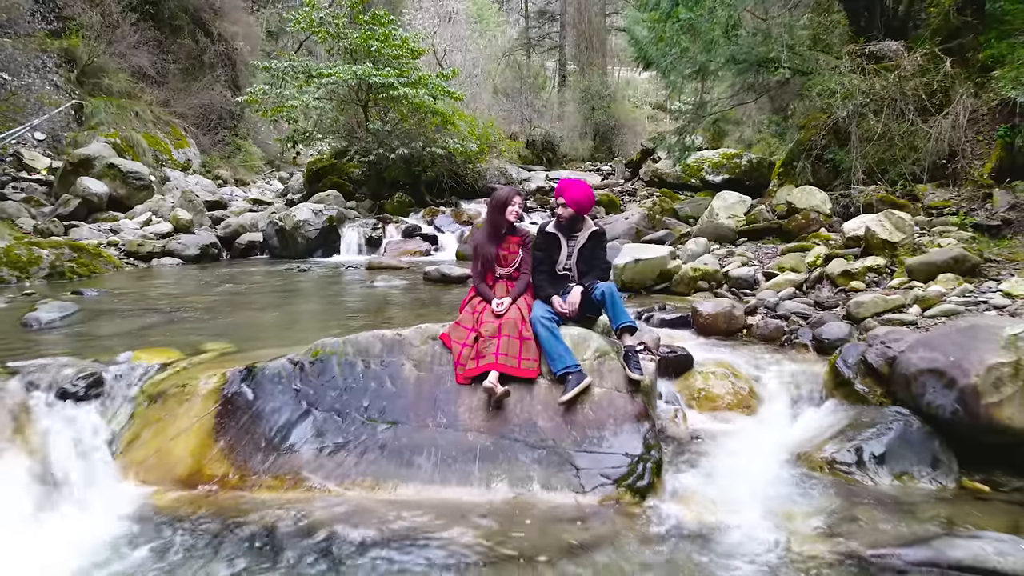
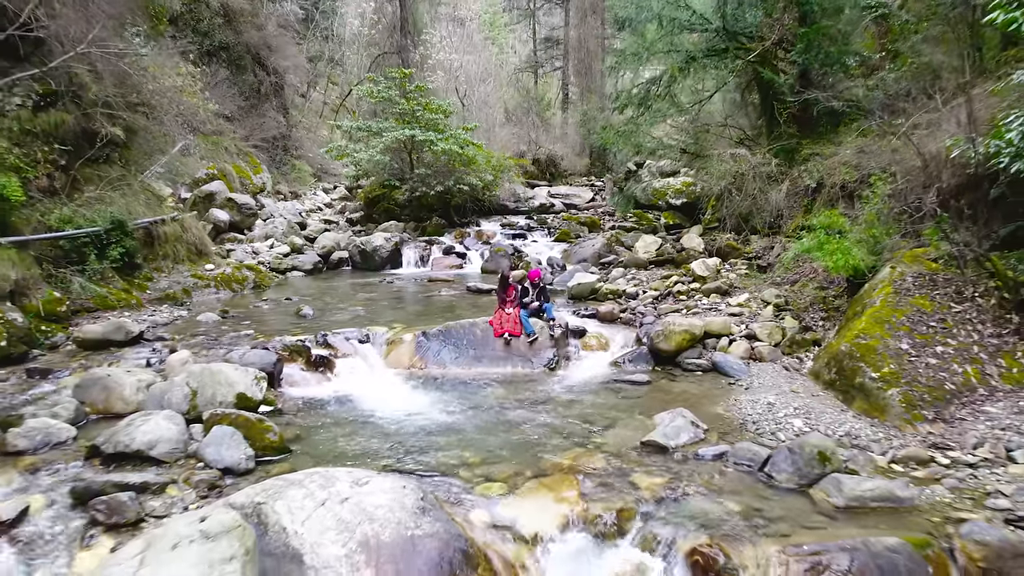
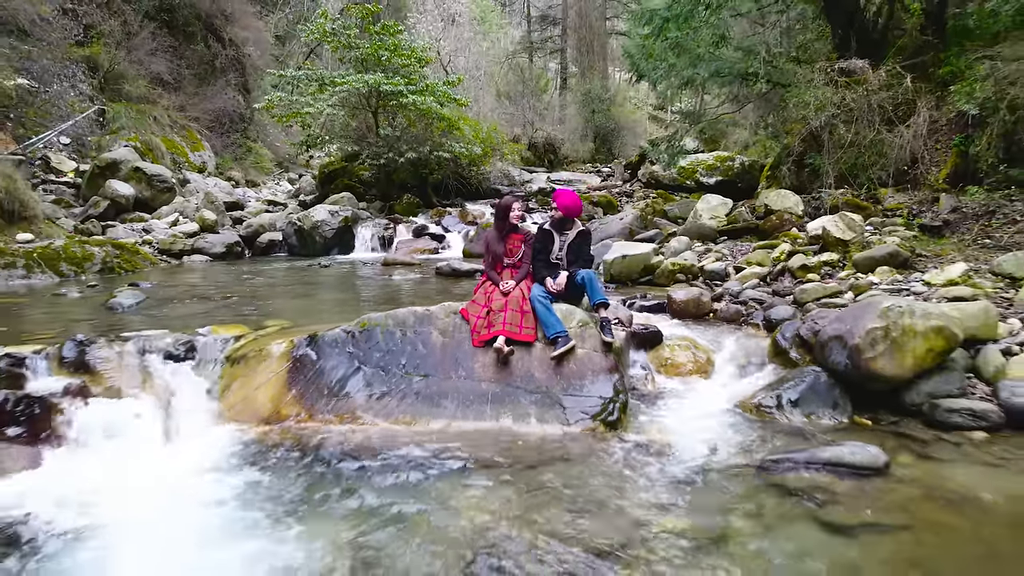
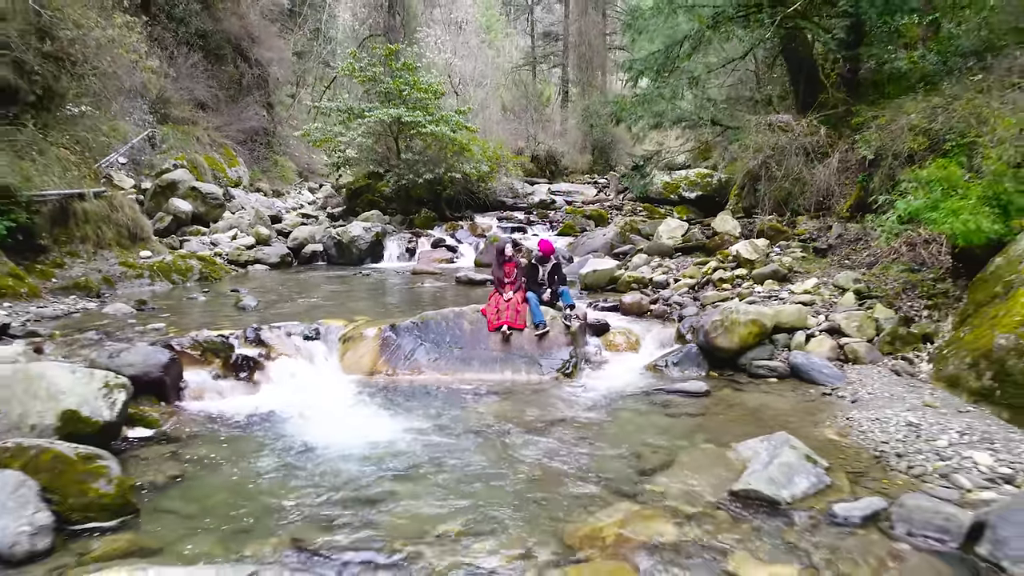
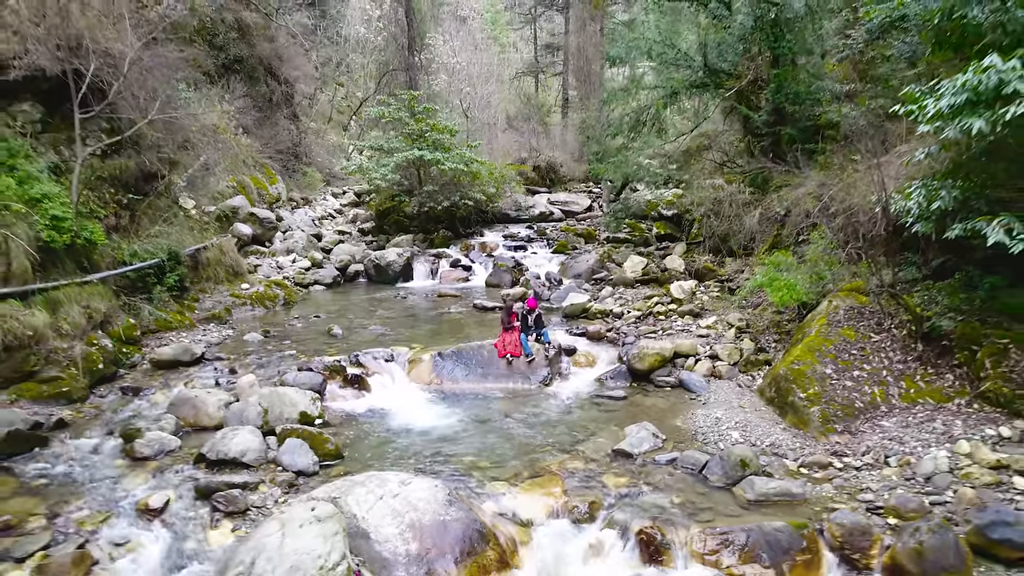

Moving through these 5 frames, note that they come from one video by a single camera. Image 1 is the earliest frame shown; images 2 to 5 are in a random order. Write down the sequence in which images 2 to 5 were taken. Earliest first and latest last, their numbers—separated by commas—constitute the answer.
3, 4, 2, 5
